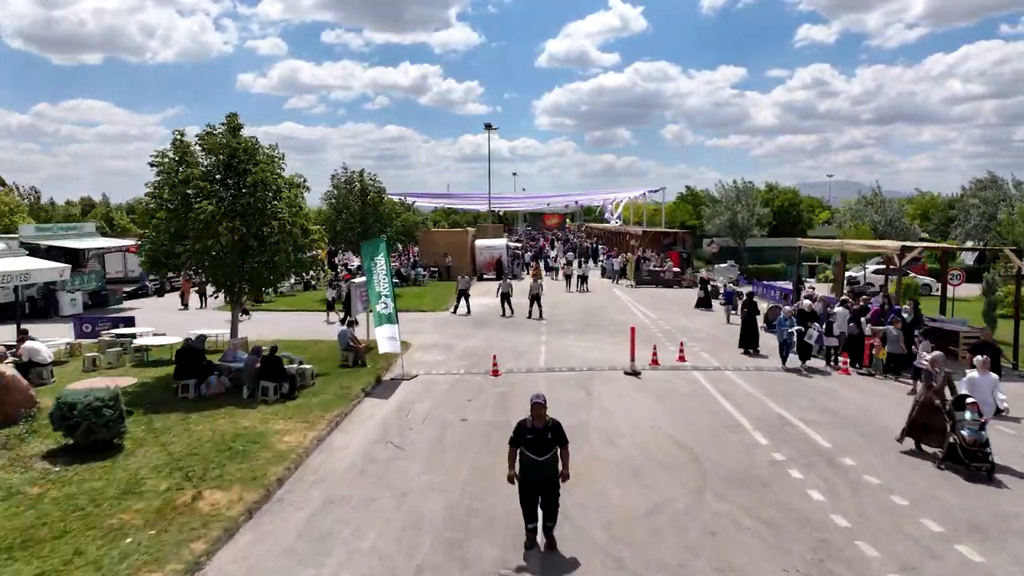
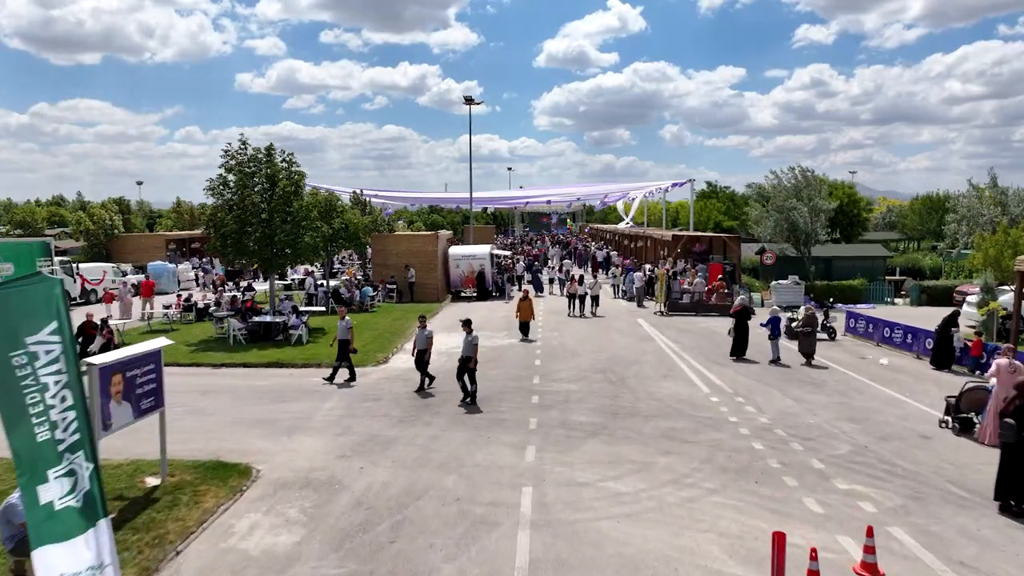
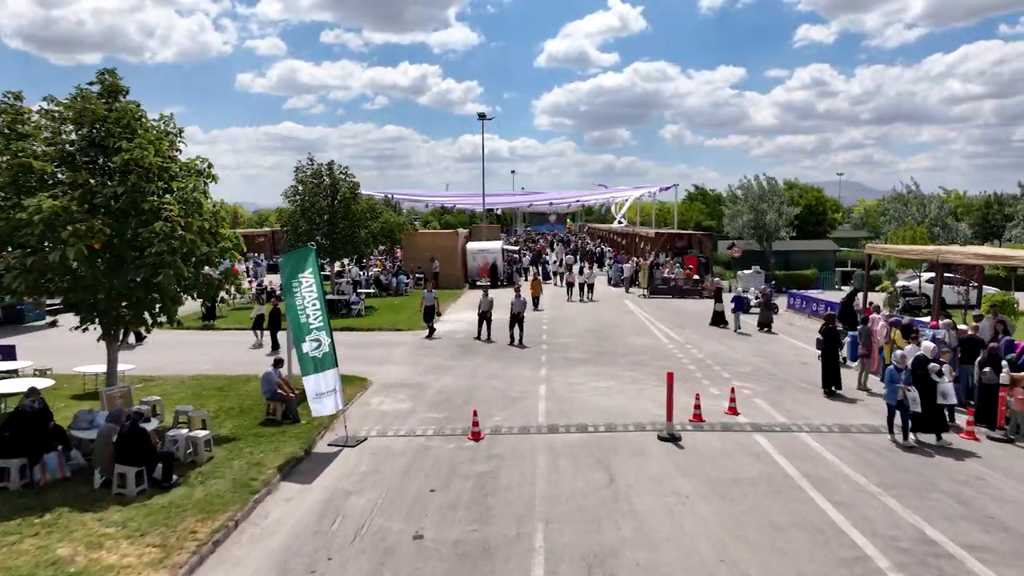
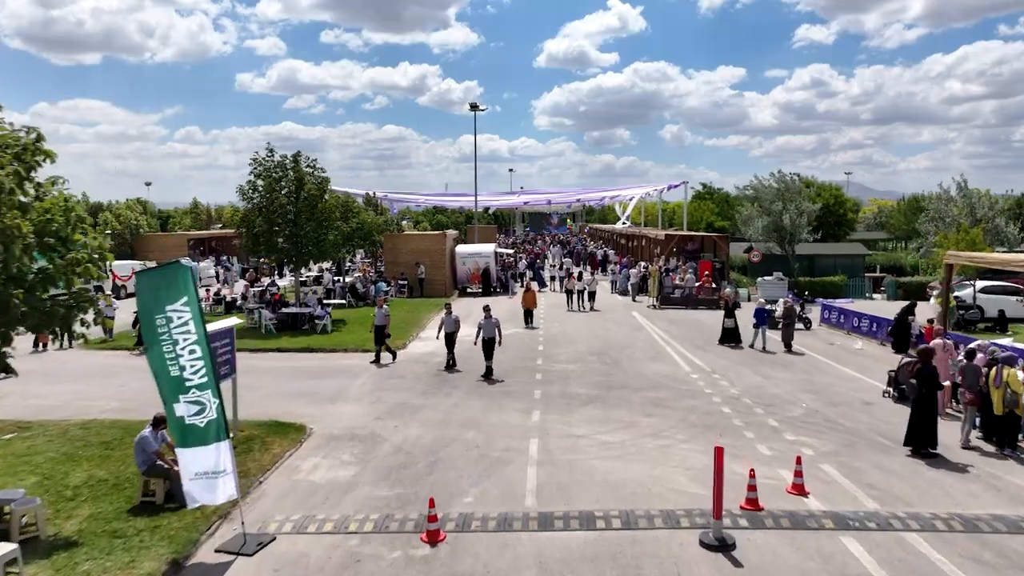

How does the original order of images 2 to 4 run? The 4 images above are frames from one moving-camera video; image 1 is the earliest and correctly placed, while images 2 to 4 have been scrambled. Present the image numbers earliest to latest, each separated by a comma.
3, 4, 2
